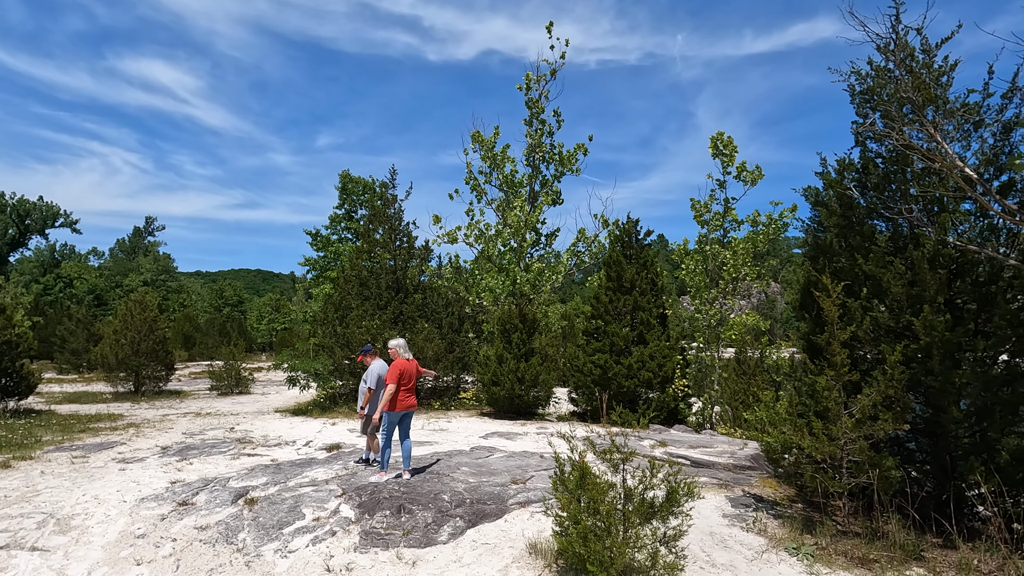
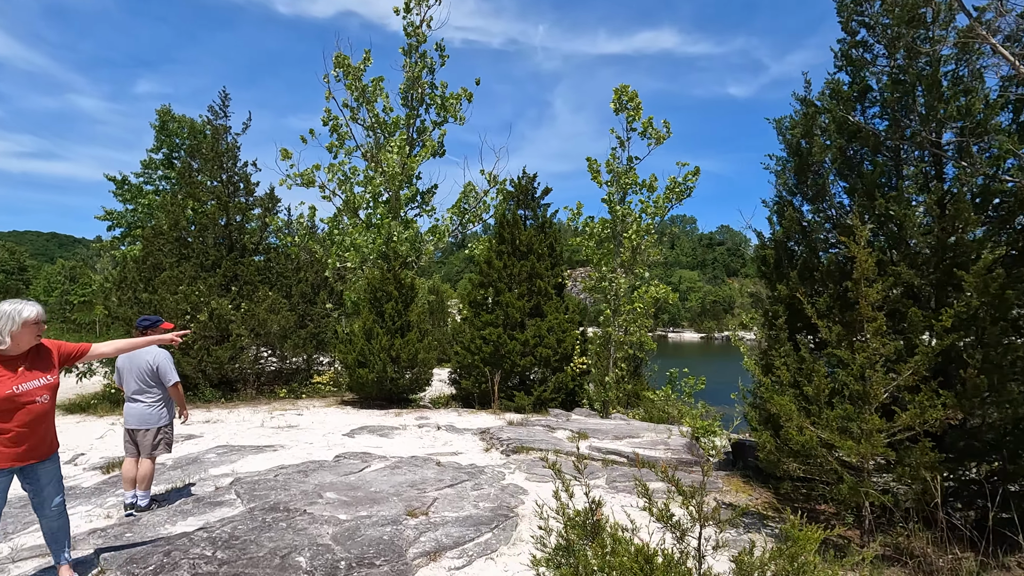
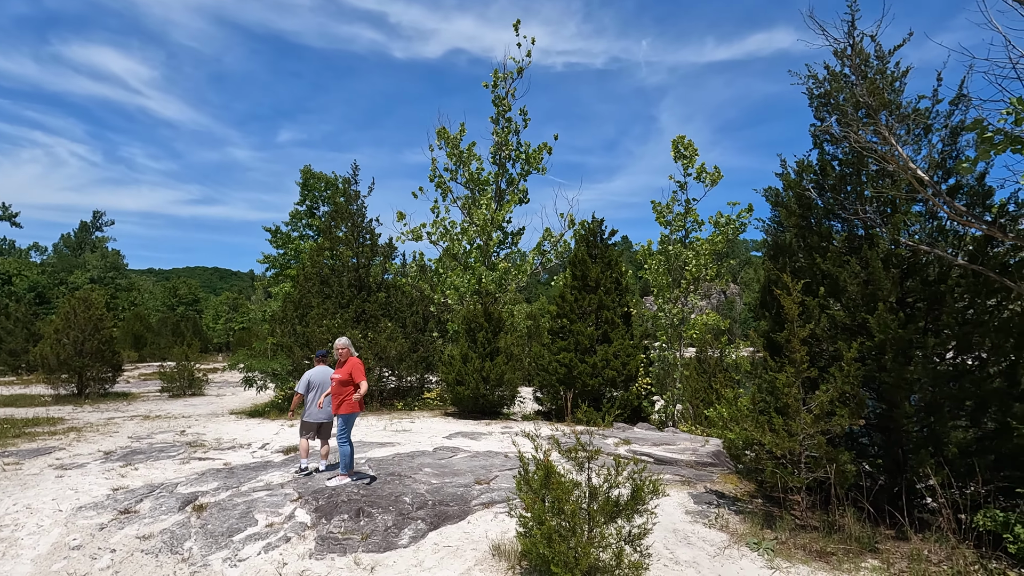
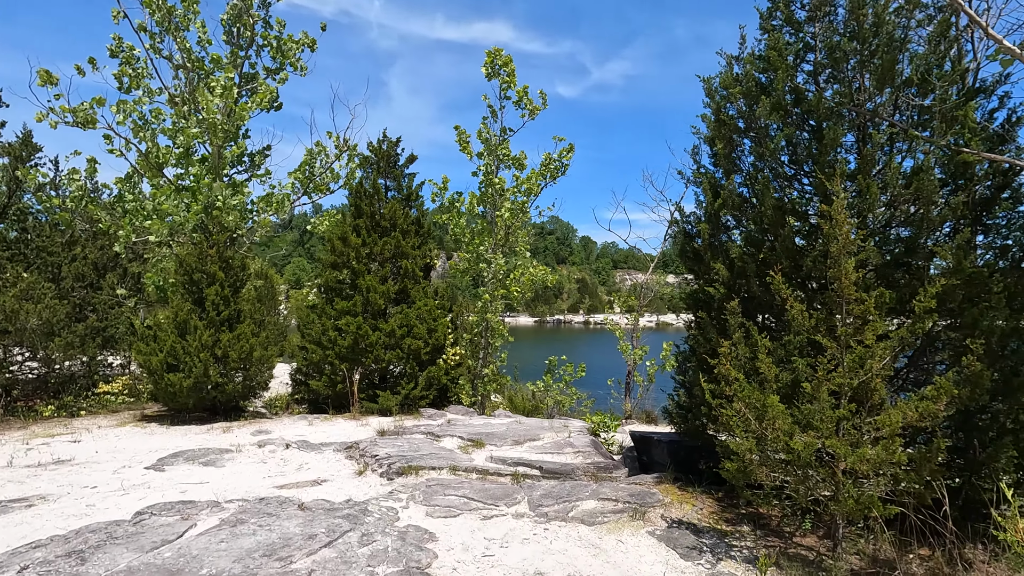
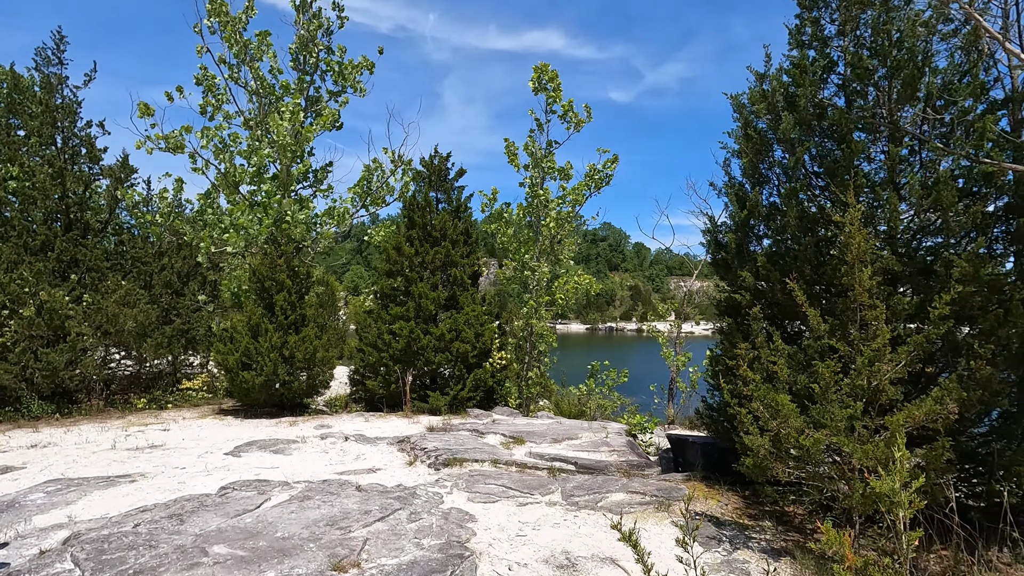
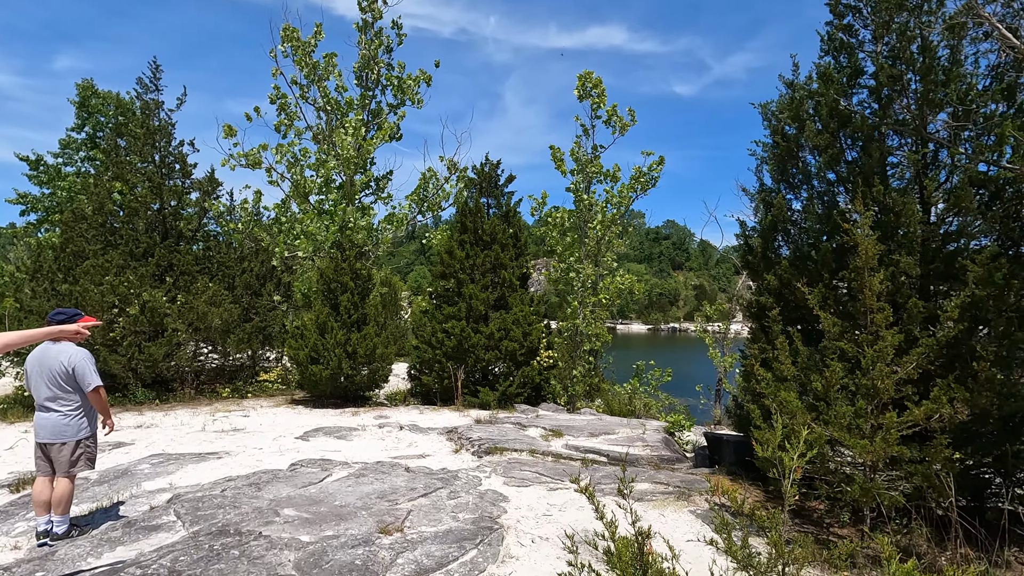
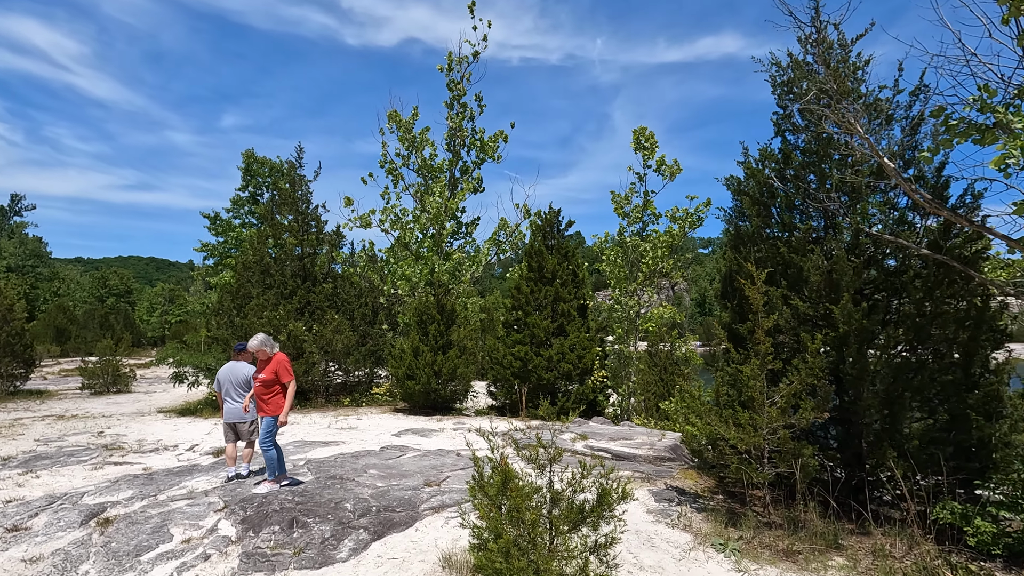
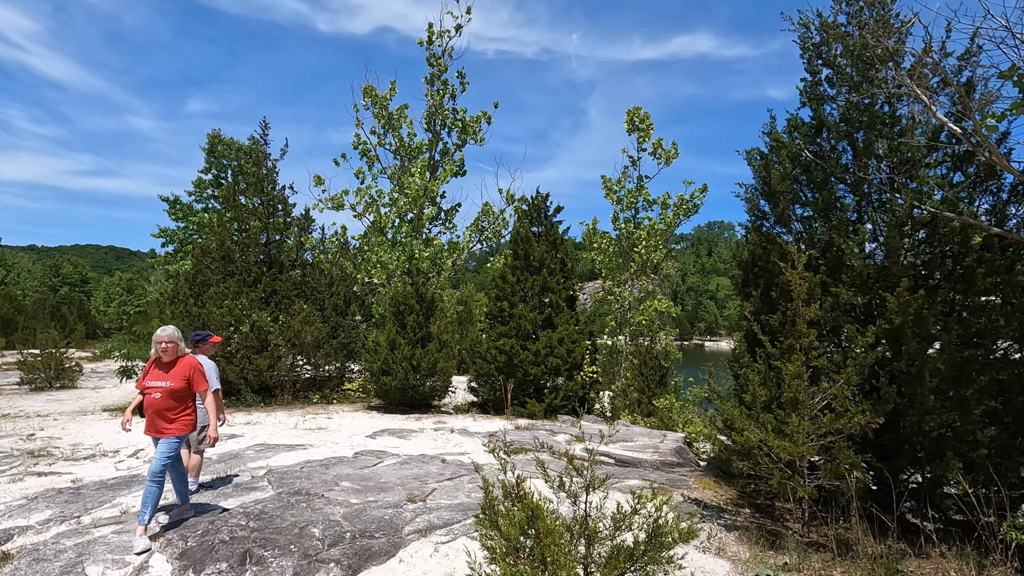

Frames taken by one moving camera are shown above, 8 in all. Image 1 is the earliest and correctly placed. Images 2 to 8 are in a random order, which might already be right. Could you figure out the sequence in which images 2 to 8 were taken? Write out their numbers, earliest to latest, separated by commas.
3, 7, 8, 2, 6, 5, 4
